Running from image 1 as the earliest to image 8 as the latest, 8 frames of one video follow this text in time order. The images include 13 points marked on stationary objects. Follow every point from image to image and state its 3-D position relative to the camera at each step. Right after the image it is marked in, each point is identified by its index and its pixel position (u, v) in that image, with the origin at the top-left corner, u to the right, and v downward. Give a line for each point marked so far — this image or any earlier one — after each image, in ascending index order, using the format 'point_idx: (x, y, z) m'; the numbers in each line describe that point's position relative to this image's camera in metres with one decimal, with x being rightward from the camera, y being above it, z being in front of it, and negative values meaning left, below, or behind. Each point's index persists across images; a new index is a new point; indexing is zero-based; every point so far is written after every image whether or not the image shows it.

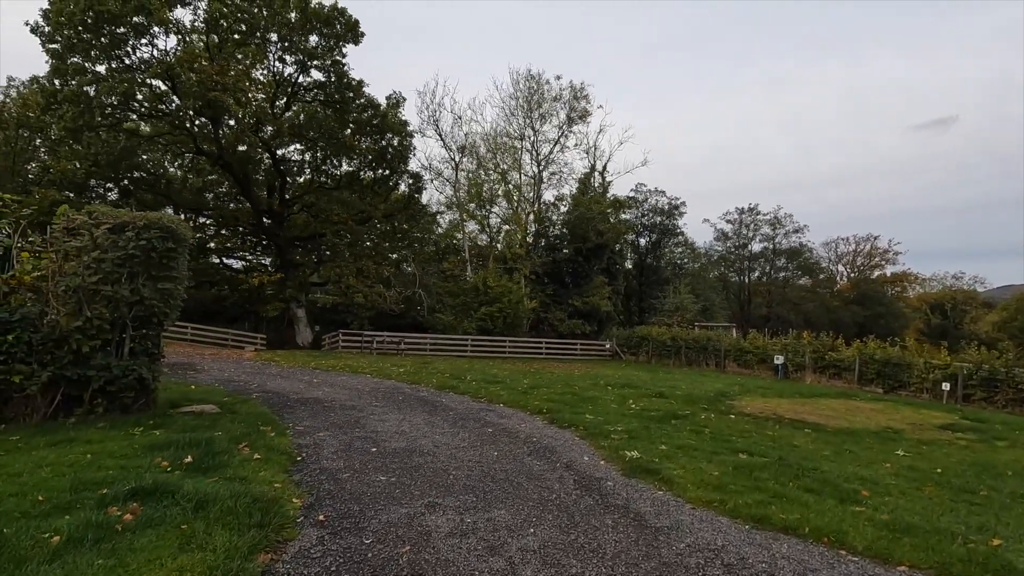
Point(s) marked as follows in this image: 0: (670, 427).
0: (+2.4, -2.1, +8.0) m
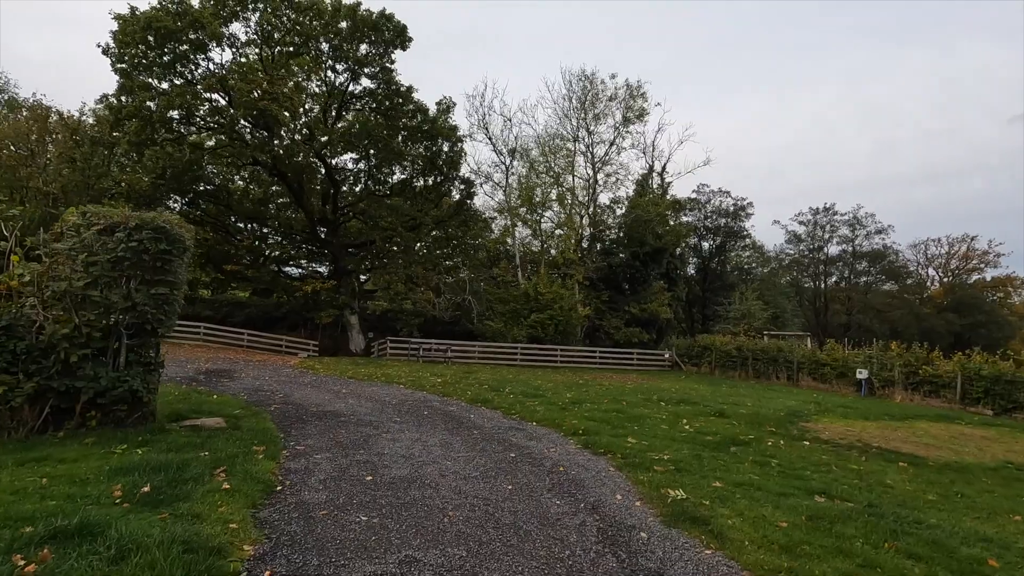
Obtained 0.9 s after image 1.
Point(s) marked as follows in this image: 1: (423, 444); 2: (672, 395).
0: (+2.8, -2.1, +6.8) m
1: (-1.1, -1.9, +6.6) m
2: (+4.0, -2.7, +13.3) m
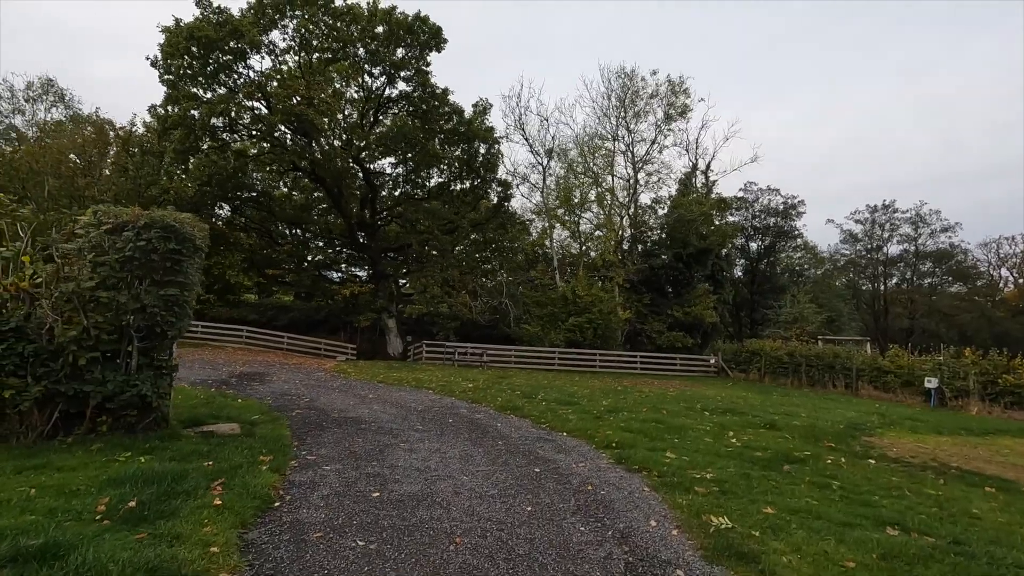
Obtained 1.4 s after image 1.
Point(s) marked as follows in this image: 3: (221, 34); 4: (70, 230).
0: (+3.1, -2.1, +6.0) m
1: (-0.8, -1.9, +6.1) m
2: (+4.8, -2.7, +12.4) m
3: (-10.6, +9.3, +19.5) m
4: (-4.7, +0.6, +5.7) m
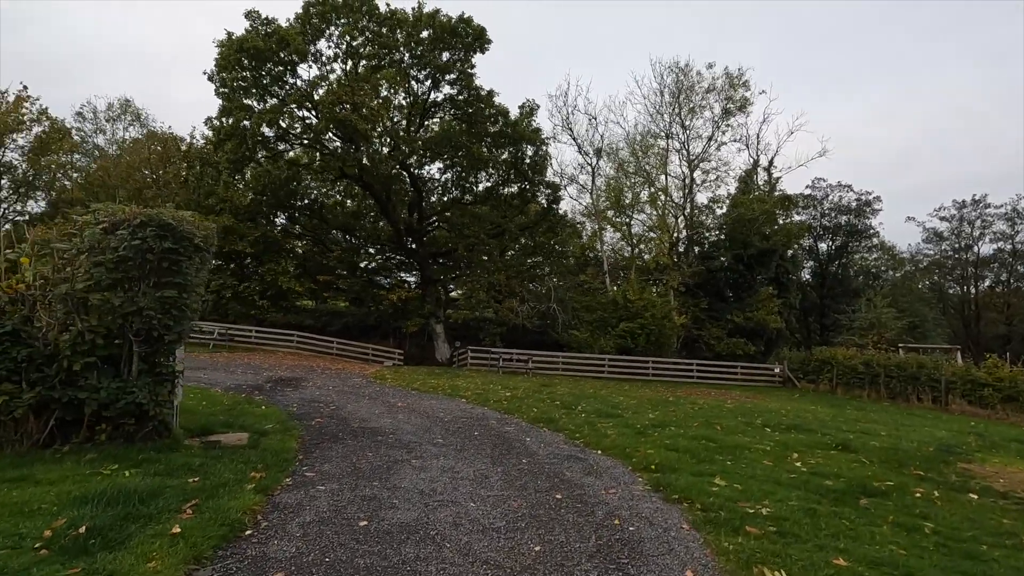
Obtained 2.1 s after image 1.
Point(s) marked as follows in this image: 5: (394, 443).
0: (+3.2, -2.1, +5.0) m
1: (-0.6, -1.9, +5.5) m
2: (+5.6, -2.7, +11.1) m
3: (-9.0, +9.1, +19.9) m
4: (-4.5, +0.6, +5.5) m
5: (-1.5, -2.0, +6.8) m
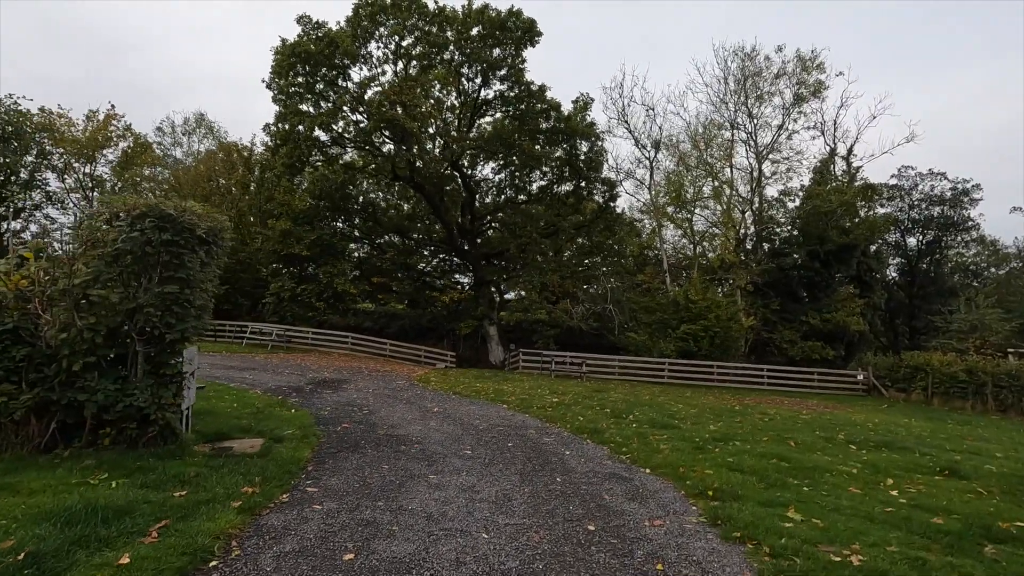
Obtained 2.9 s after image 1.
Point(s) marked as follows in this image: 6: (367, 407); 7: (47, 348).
0: (+3.4, -2.0, +3.9) m
1: (-0.4, -1.9, +4.8) m
2: (+6.5, -2.6, +9.7) m
3: (-7.1, +9.0, +20.1) m
4: (-4.3, +0.6, +5.3) m
5: (-1.1, -1.9, +6.2) m
6: (-2.6, -2.1, +9.4) m
7: (-4.3, -0.6, +4.9) m
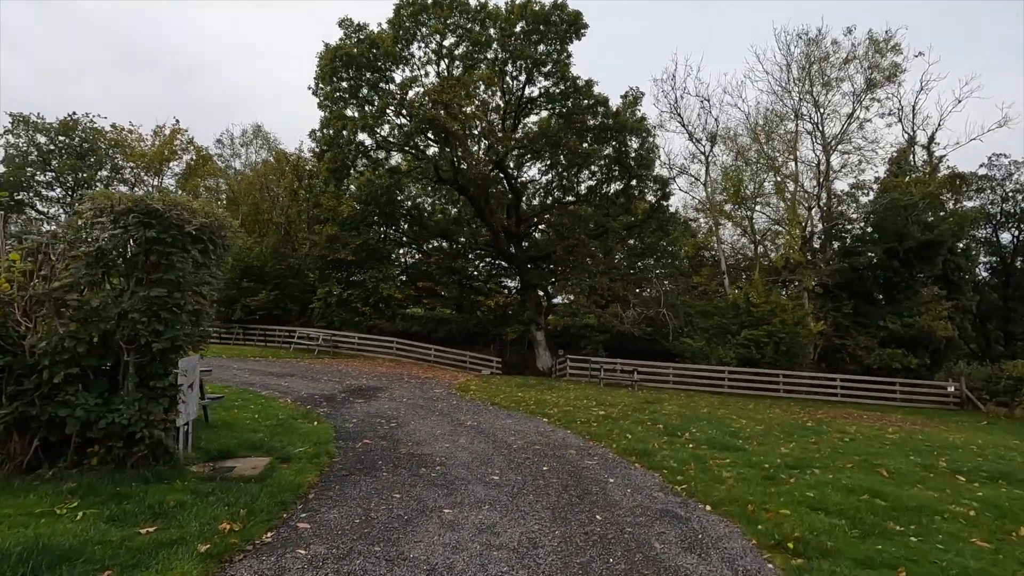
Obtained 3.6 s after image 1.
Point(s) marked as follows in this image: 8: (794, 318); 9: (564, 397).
0: (+3.5, -2.0, +2.7) m
1: (-0.2, -1.9, +3.9) m
2: (+7.1, -2.6, +8.2) m
3: (-5.5, +8.8, +20.0) m
4: (-4.0, +0.6, +4.8) m
5: (-0.8, -2.0, +5.5) m
6: (-1.9, -2.1, +8.8) m
7: (-4.1, -0.6, +4.5) m
8: (+10.4, -1.1, +19.9) m
9: (+1.2, -2.6, +12.7) m
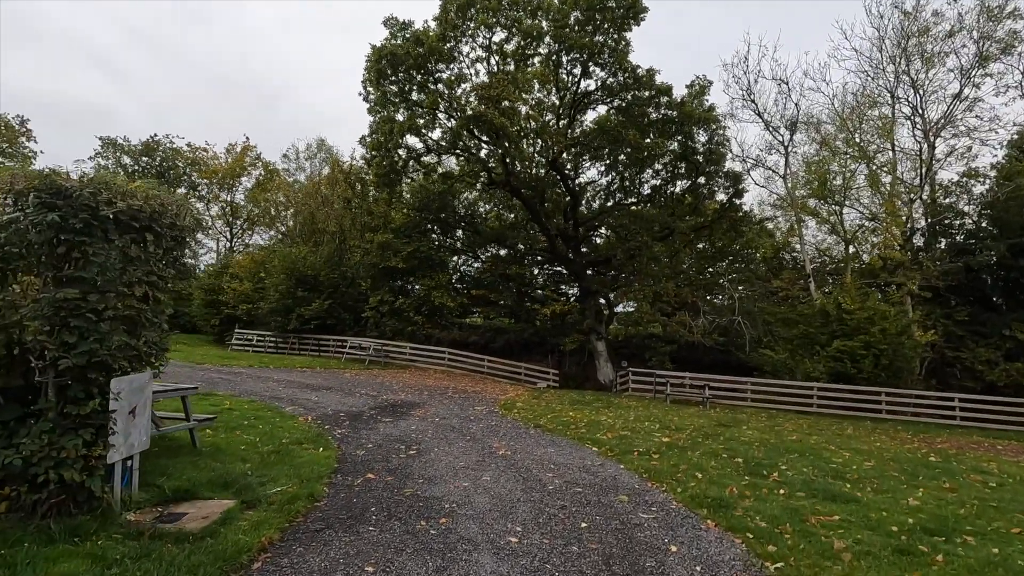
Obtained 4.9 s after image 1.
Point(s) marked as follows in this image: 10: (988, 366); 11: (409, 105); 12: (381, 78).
0: (+3.3, -1.9, +0.9) m
1: (-0.2, -1.8, +2.6) m
2: (+7.6, -2.6, +5.9) m
3: (-3.6, +8.5, +19.3) m
4: (-3.9, +0.6, +4.0) m
5: (-0.6, -1.9, +4.1) m
6: (-1.3, -2.2, +7.6) m
7: (-4.0, -0.6, +3.6) m
8: (+12.3, -1.2, +17.1) m
9: (+2.3, -2.7, +11.1) m
10: (+16.7, -2.7, +18.7) m
11: (-3.9, +6.8, +20.0) m
12: (-4.9, +7.8, +19.7) m
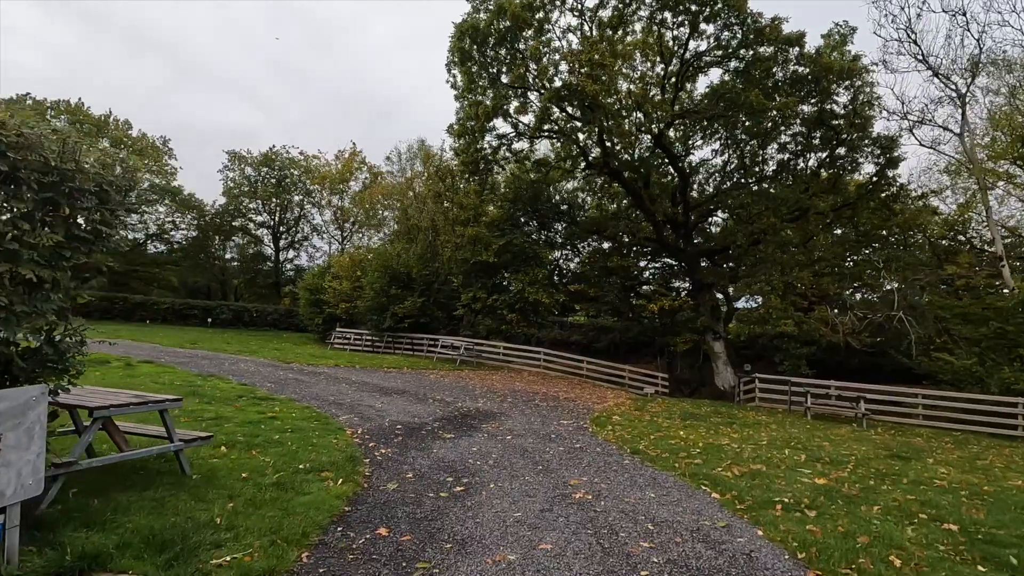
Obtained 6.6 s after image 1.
0: (+2.8, -1.6, -1.7) m
1: (-0.3, -1.6, +0.7) m
2: (+8.0, -2.3, +2.4) m
3: (-0.5, +8.7, +17.8) m
4: (-3.8, +0.7, +2.8) m
5: (-0.4, -1.8, +2.3) m
6: (-0.4, -2.0, +5.8) m
7: (-3.9, -0.5, +2.4) m
8: (+14.8, -0.8, +12.4) m
9: (+3.8, -2.5, +8.5) m
10: (+19.5, -2.2, +13.2) m
11: (-0.6, +7.0, +18.5) m
12: (-1.6, +7.9, +18.5) m
